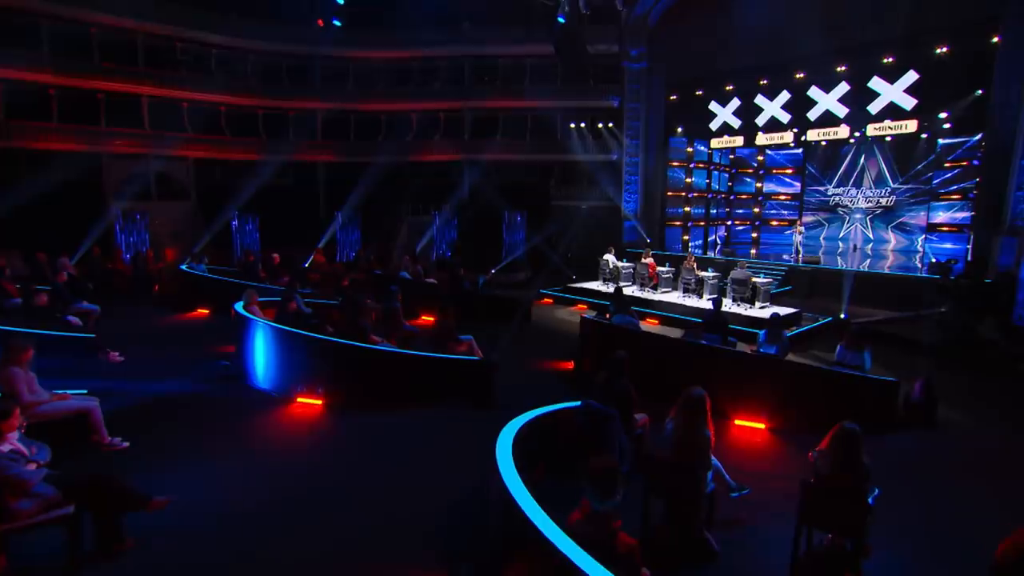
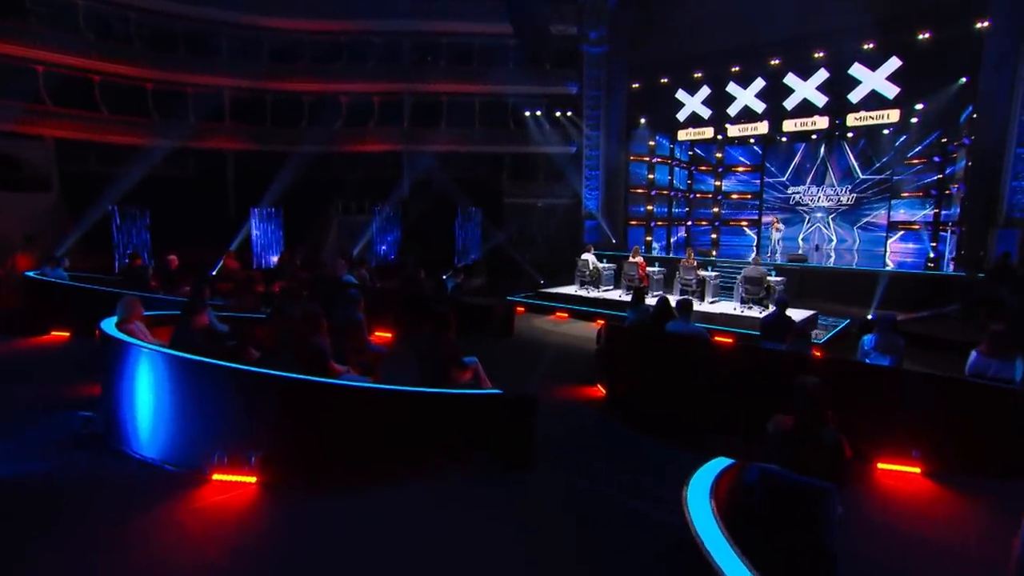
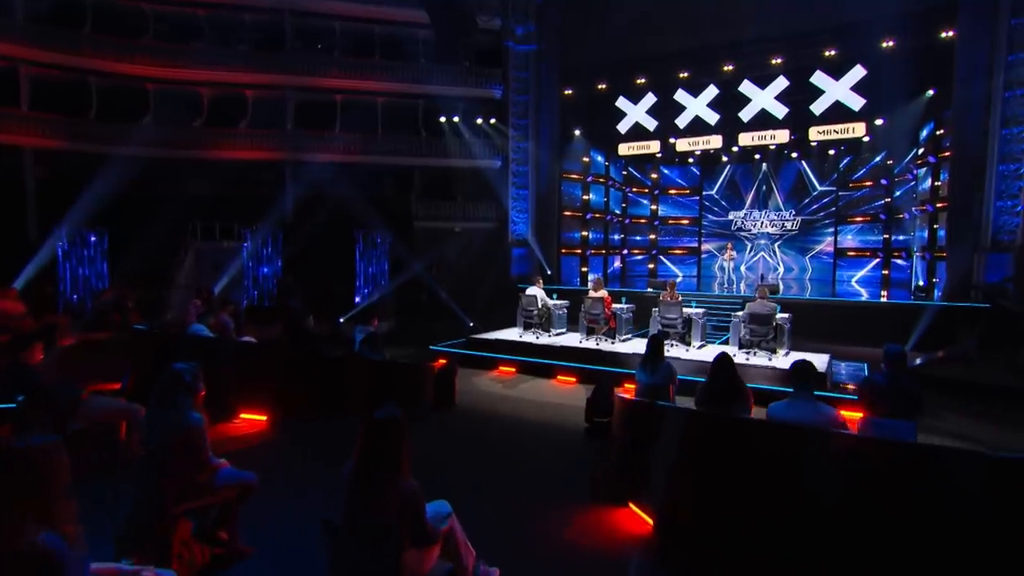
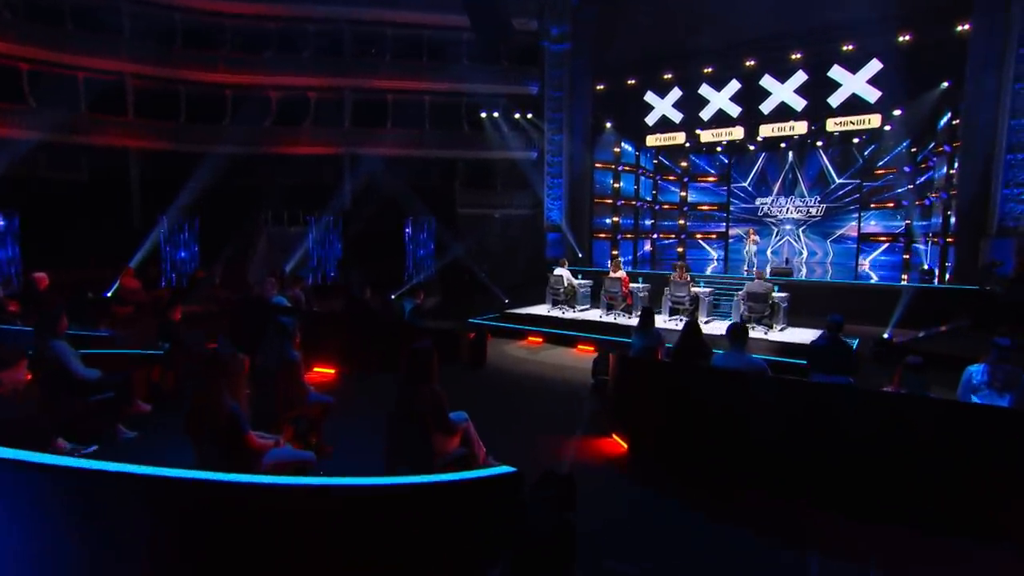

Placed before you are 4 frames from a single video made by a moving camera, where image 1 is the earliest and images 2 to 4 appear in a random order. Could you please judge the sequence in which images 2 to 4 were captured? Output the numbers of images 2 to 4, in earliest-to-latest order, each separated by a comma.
2, 4, 3
